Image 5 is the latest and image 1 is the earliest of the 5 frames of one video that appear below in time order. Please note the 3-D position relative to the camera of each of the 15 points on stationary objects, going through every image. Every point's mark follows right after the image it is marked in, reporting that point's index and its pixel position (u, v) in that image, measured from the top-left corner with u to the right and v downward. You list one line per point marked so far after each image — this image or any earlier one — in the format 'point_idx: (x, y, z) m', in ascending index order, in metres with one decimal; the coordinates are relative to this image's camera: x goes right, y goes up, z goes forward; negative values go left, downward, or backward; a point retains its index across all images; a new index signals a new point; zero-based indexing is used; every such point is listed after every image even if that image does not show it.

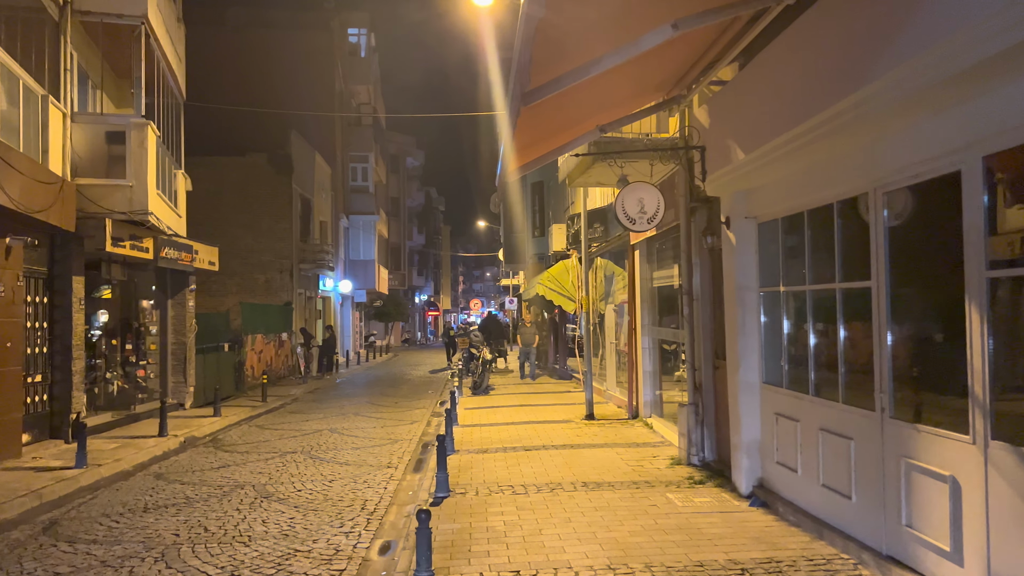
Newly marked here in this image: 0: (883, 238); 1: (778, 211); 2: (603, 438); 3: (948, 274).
0: (+2.2, +0.3, +4.8) m
1: (+2.1, +0.6, +6.3) m
2: (+1.1, -1.9, +10.0) m
3: (+2.3, +0.1, +4.2) m
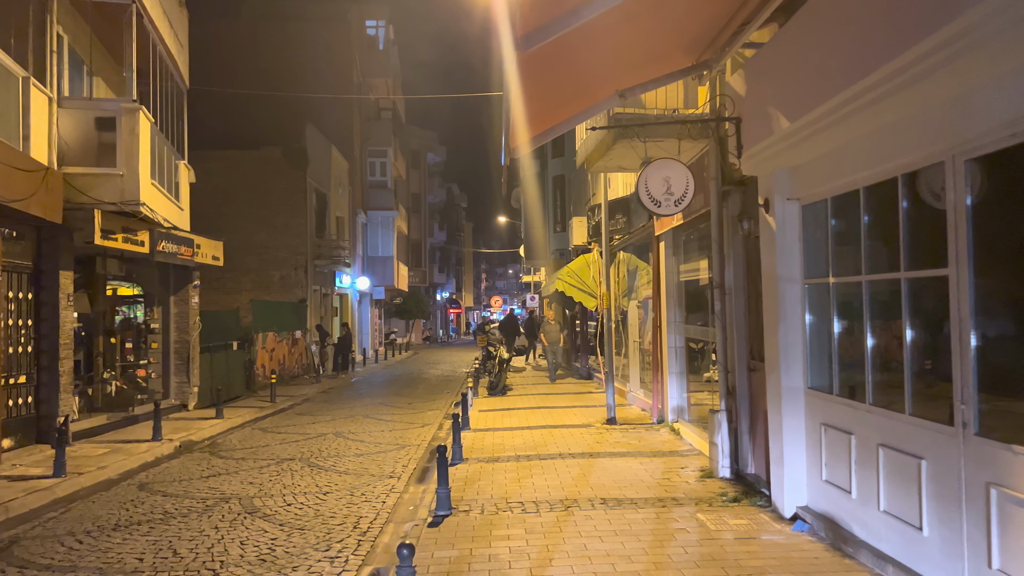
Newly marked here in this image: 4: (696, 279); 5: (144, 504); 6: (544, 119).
0: (+2.2, +0.3, +4.0) m
1: (+2.1, +0.7, +5.4) m
2: (+1.3, -1.8, +9.2) m
3: (+2.3, +0.1, +3.4) m
4: (+2.2, +0.1, +9.6) m
5: (-3.4, -2.0, +7.4) m
6: (+0.3, +1.3, +6.5) m
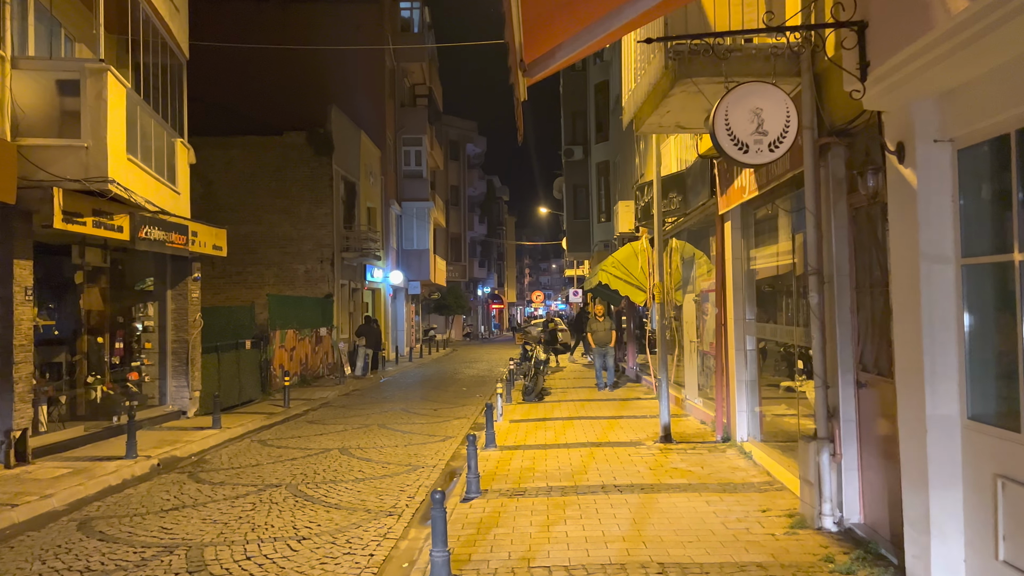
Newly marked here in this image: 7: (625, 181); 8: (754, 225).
0: (+2.2, +0.4, +2.1) m
1: (+2.2, +0.7, +3.5) m
2: (+1.6, -1.7, +7.4) m
3: (+2.2, +0.2, +1.5) m
4: (+2.5, +0.2, +7.7) m
5: (-3.2, -1.9, +5.8) m
6: (+0.4, +1.4, +4.7) m
7: (+2.8, +2.6, +19.7) m
8: (+2.6, +0.7, +8.7) m
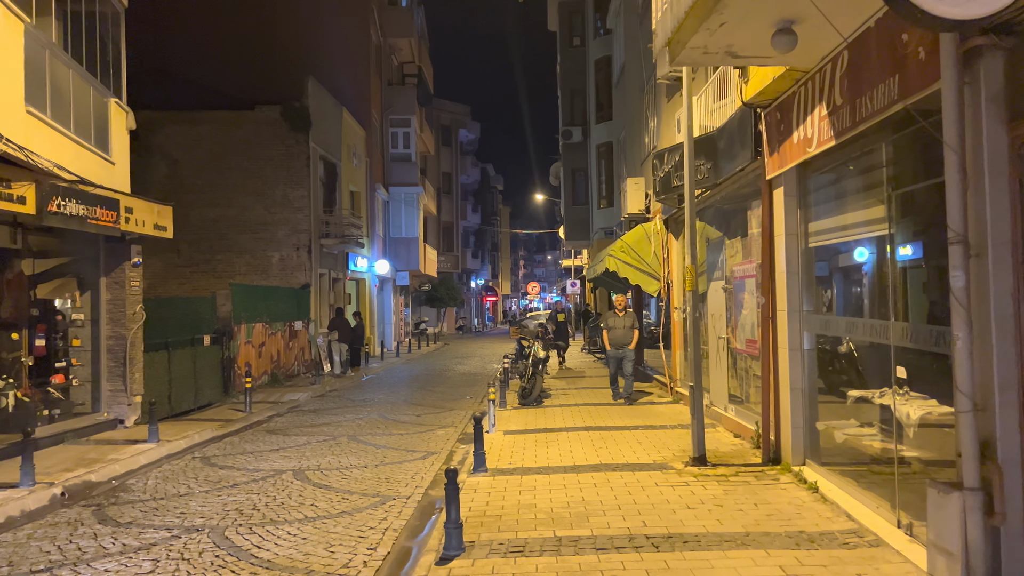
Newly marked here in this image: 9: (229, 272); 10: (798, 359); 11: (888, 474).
0: (+2.2, +0.5, +0.2) m
1: (+2.2, +0.8, +1.7) m
2: (+1.5, -1.6, +5.5) m
3: (+2.2, +0.3, -0.4) m
4: (+2.5, +0.3, +5.9) m
5: (-3.2, -1.8, +4.0) m
6: (+0.4, +1.5, +2.9) m
7: (+2.6, +2.8, +17.8) m
8: (+2.5, +0.8, +6.8) m
9: (-7.0, +0.4, +19.9) m
10: (+2.4, -0.6, +6.9) m
11: (+2.5, -1.3, +5.6) m
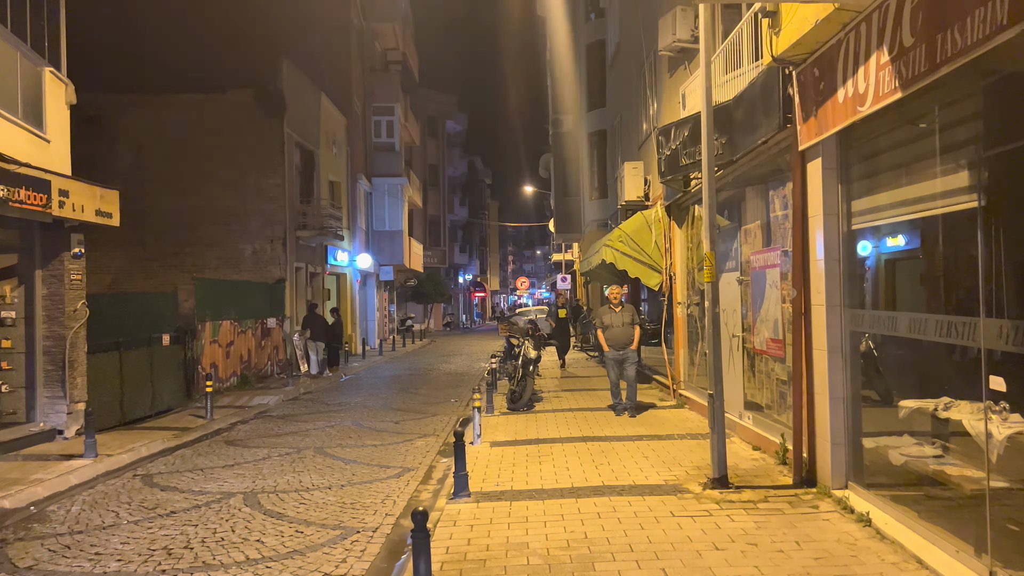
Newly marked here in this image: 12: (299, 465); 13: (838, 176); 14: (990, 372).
0: (+2.2, +0.5, -0.9) m
1: (+2.1, +0.9, +0.6) m
2: (+1.5, -1.5, +4.4) m
3: (+2.2, +0.3, -1.5) m
4: (+2.4, +0.4, +4.8) m
5: (-3.2, -1.7, +2.8) m
6: (+0.3, +1.5, +1.7) m
7: (+2.4, +3.0, +16.7) m
8: (+2.4, +0.9, +5.7) m
9: (-7.2, +0.5, +18.6) m
10: (+2.3, -0.5, +5.8) m
11: (+2.4, -1.2, +4.5) m
12: (-2.1, -1.8, +8.2) m
13: (+2.3, +0.8, +5.8) m
14: (+2.4, -0.4, +4.2) m
